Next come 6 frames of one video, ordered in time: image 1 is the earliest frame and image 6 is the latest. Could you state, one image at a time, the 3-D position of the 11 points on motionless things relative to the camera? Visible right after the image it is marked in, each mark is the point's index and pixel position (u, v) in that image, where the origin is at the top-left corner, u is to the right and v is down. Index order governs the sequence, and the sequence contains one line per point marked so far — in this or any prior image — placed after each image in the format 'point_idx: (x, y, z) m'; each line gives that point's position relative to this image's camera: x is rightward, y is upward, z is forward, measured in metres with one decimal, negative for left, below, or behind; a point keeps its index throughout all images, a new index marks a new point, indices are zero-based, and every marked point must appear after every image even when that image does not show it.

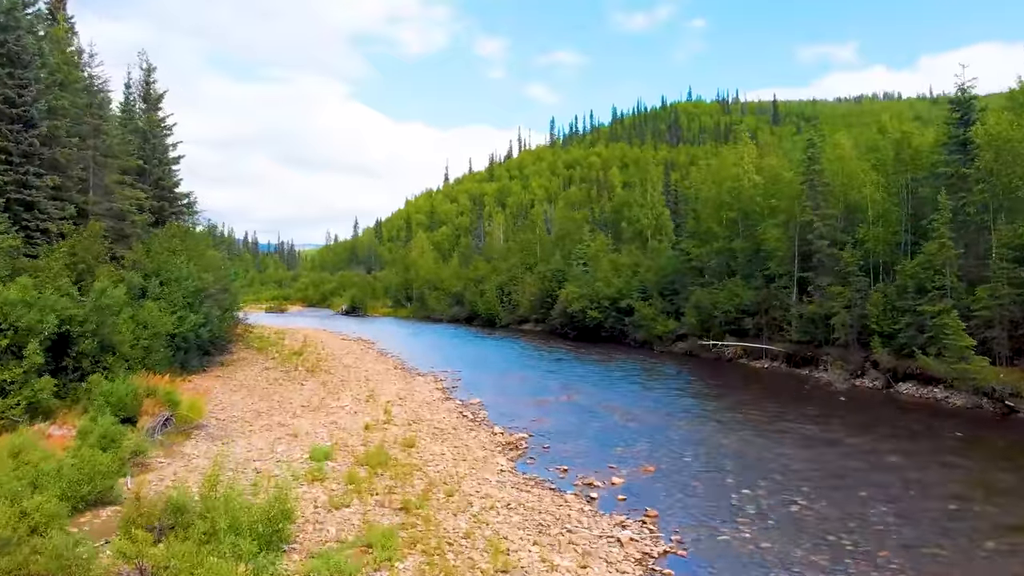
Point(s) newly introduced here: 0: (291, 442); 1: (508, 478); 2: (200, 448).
0: (-7.2, -5.0, +19.3) m
1: (-0.1, -5.3, +16.5) m
2: (-10.0, -5.1, +19.1) m
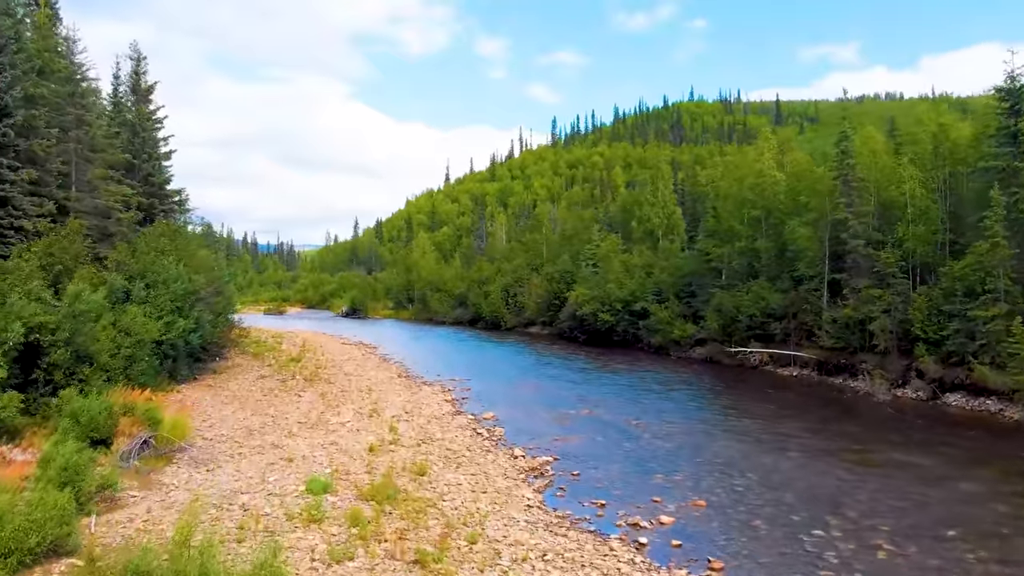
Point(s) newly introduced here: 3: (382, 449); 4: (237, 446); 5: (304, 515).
0: (-6.4, -5.2, +16.9) m
1: (+0.6, -5.4, +14.1) m
2: (-9.3, -5.2, +16.7) m
3: (-4.2, -5.1, +19.0) m
4: (-9.0, -5.2, +19.5) m
5: (-4.7, -5.1, +13.4) m
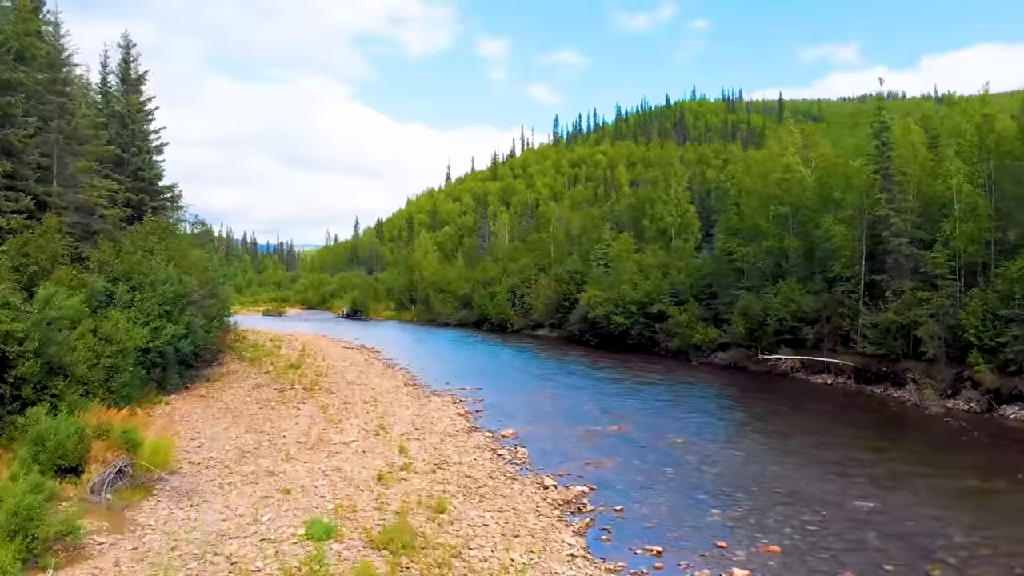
0: (-5.6, -5.3, +14.5) m
1: (+1.4, -5.5, +11.7) m
2: (-8.4, -5.4, +14.3) m
3: (-3.3, -5.3, +16.6) m
4: (-8.2, -5.3, +17.1) m
5: (-3.8, -5.2, +11.0) m
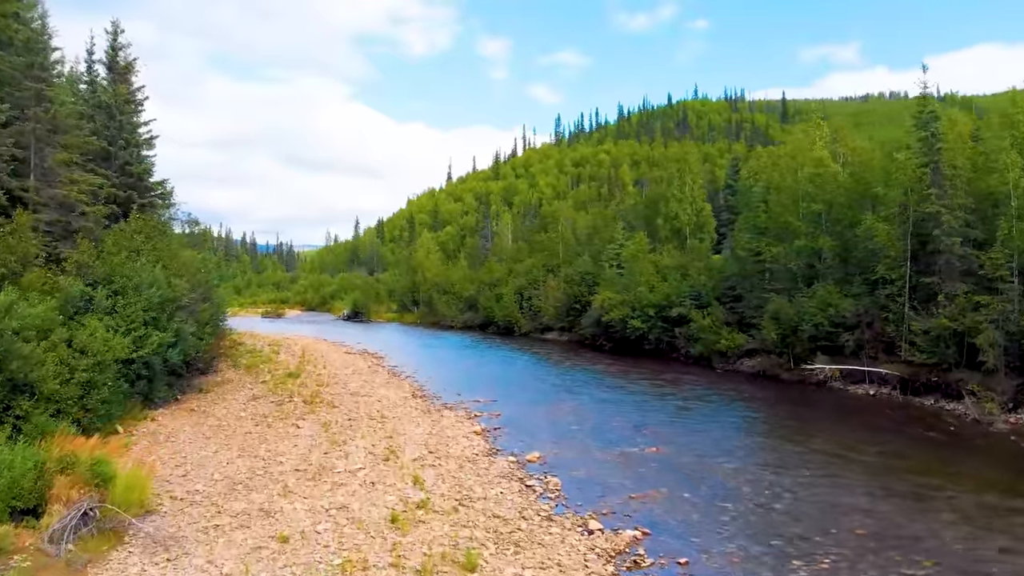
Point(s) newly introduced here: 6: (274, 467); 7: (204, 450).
0: (-4.7, -5.5, +11.9) m
1: (+2.3, -5.7, +9.2) m
2: (-7.6, -5.5, +11.7) m
3: (-2.5, -5.4, +14.0) m
4: (-7.3, -5.5, +14.6) m
5: (-3.0, -5.4, +8.4) m
6: (-7.2, -5.4, +17.9) m
7: (-10.3, -5.4, +19.9) m
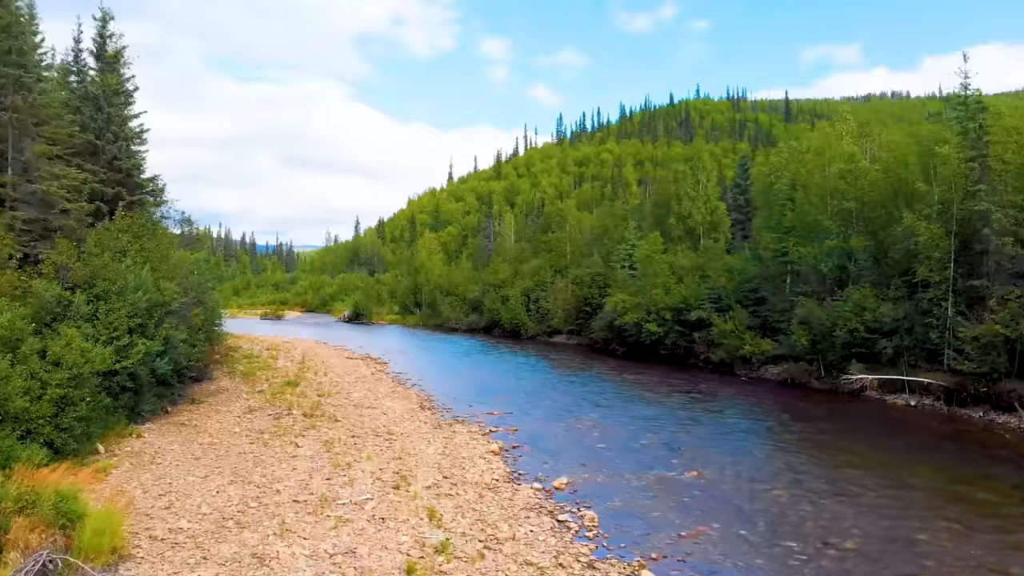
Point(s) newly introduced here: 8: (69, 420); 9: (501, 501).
0: (-4.0, -5.6, +9.8) m
1: (+3.1, -5.9, +7.0) m
2: (-6.8, -5.7, +9.6) m
3: (-1.7, -5.6, +11.9) m
4: (-6.6, -5.6, +12.4) m
5: (-2.2, -5.5, +6.3) m
6: (-6.4, -5.5, +15.8) m
7: (-9.6, -5.6, +17.8) m
8: (-13.5, -4.0, +18.2) m
9: (-0.3, -5.6, +15.8) m
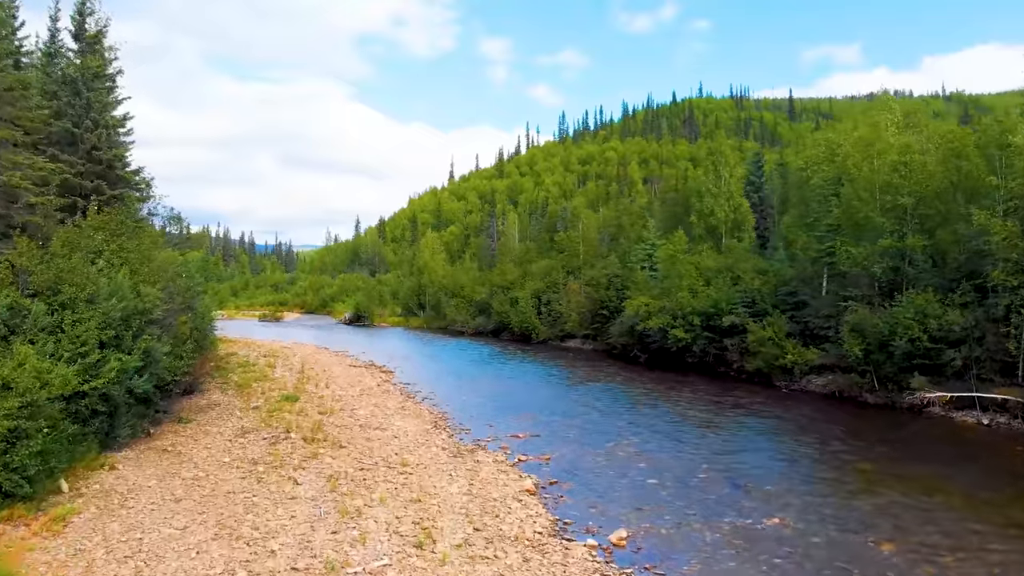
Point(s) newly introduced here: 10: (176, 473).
0: (-2.9, -5.8, +6.6) m
1: (+4.2, -6.1, +3.8) m
2: (-5.7, -5.9, +6.4) m
3: (-0.6, -5.8, +8.7) m
4: (-5.4, -5.9, +9.2) m
5: (-1.1, -5.8, +3.1) m
6: (-5.3, -5.8, +12.6) m
7: (-8.4, -5.8, +14.6) m
8: (-12.4, -4.3, +15.0) m
9: (+0.8, -5.9, +12.6) m
10: (-10.6, -5.8, +18.8) m
